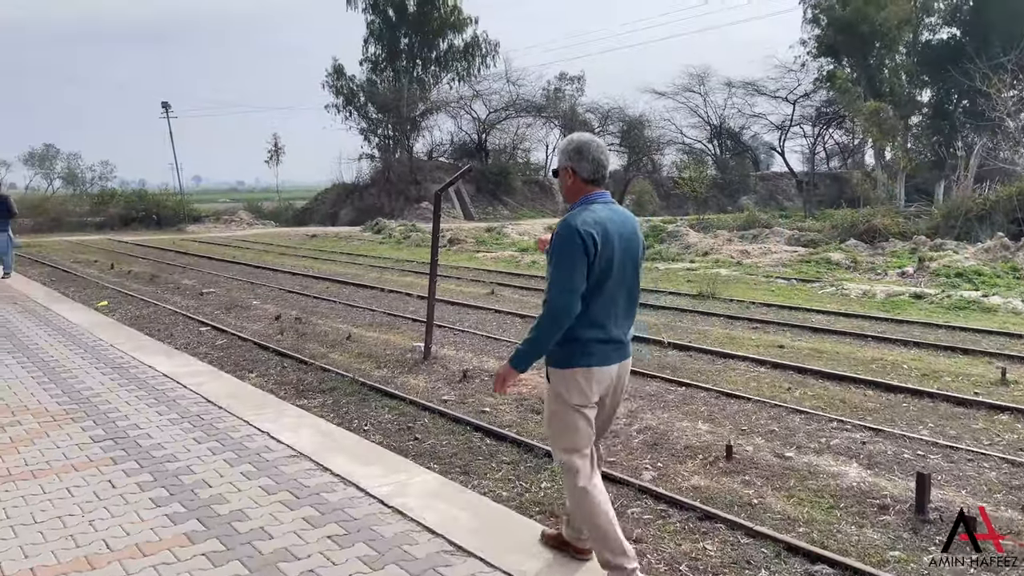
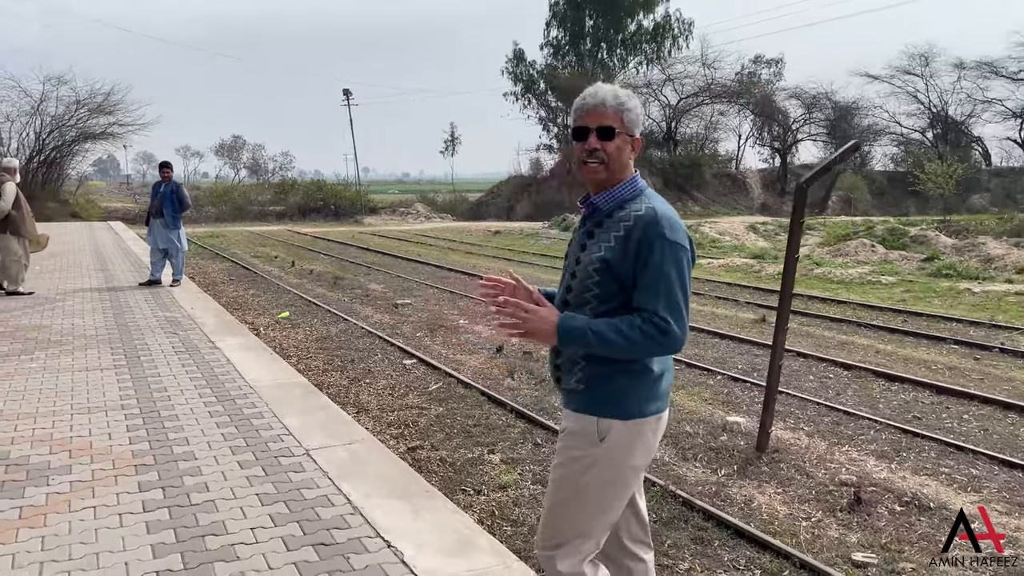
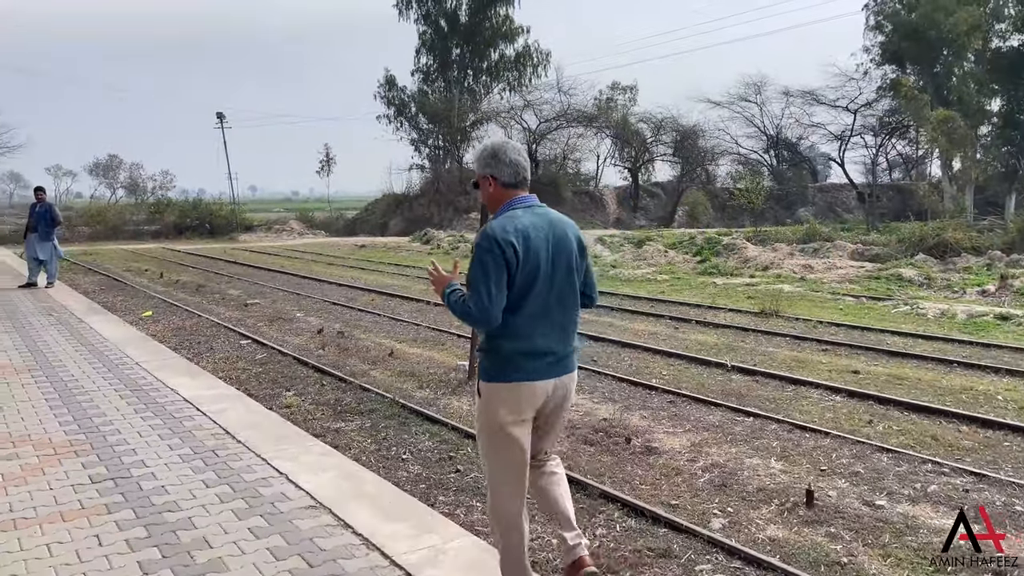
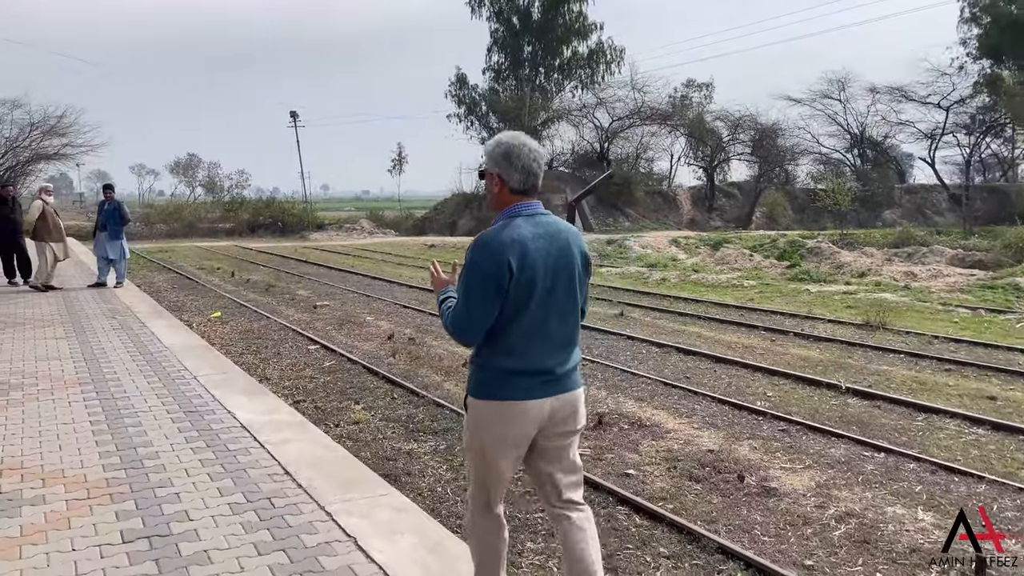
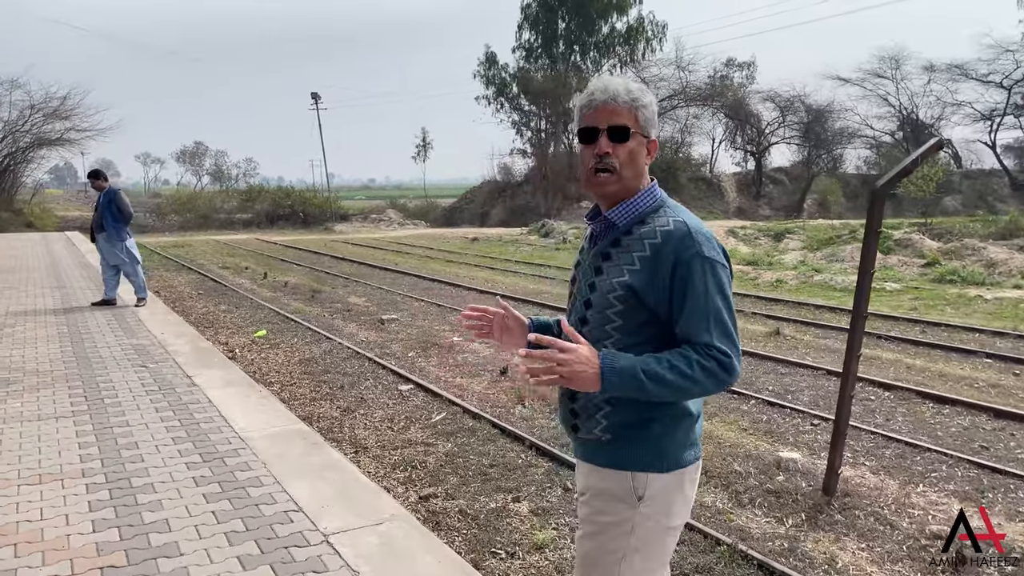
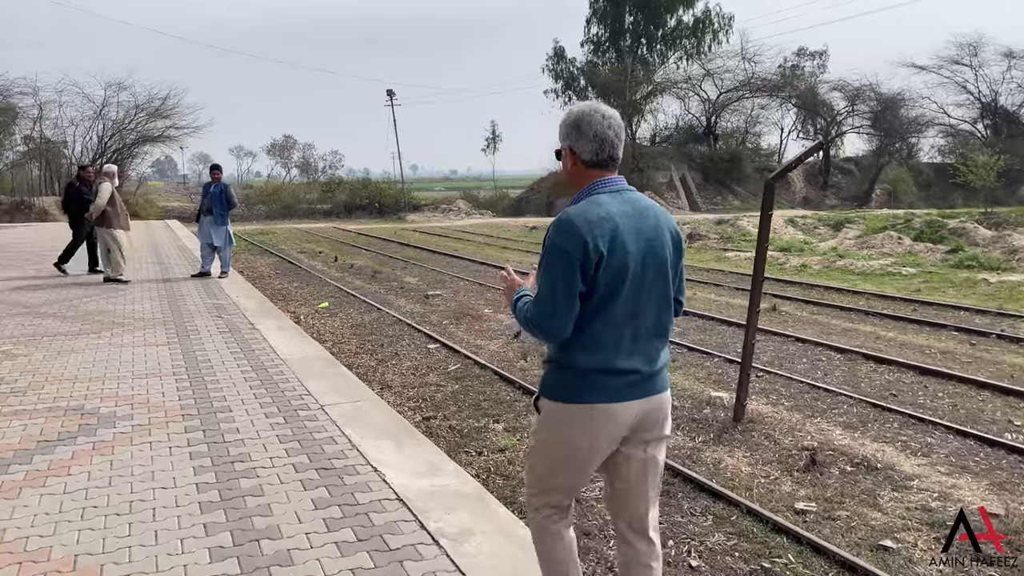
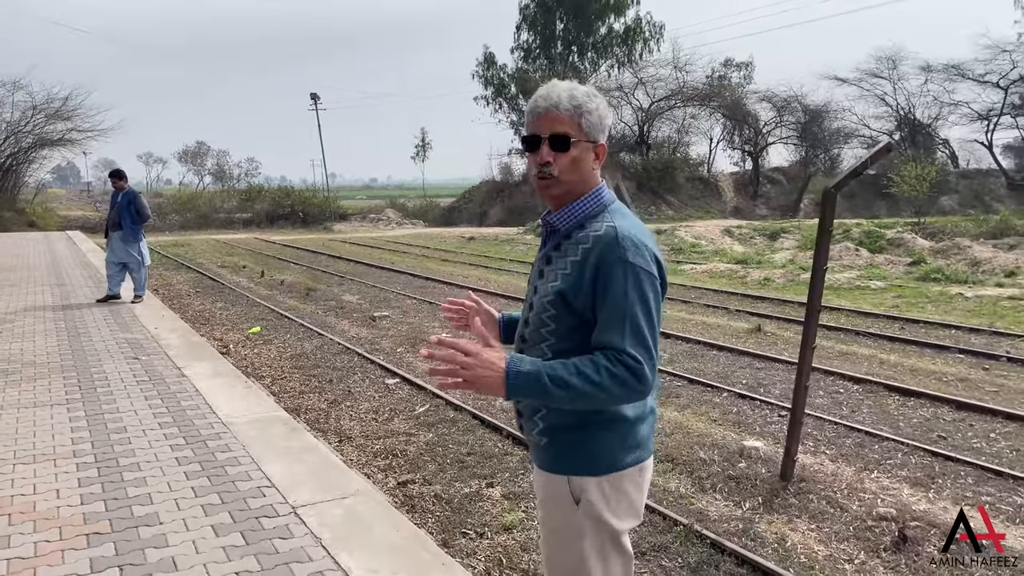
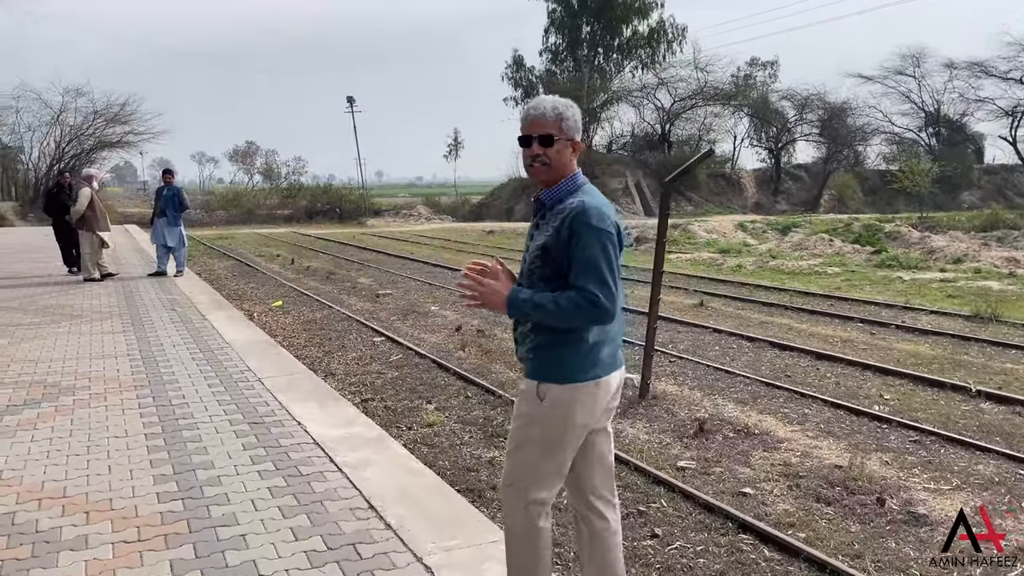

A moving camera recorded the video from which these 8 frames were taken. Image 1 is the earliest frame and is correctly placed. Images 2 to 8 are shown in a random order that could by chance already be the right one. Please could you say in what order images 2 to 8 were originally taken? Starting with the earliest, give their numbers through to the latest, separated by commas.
3, 4, 8, 6, 2, 7, 5
